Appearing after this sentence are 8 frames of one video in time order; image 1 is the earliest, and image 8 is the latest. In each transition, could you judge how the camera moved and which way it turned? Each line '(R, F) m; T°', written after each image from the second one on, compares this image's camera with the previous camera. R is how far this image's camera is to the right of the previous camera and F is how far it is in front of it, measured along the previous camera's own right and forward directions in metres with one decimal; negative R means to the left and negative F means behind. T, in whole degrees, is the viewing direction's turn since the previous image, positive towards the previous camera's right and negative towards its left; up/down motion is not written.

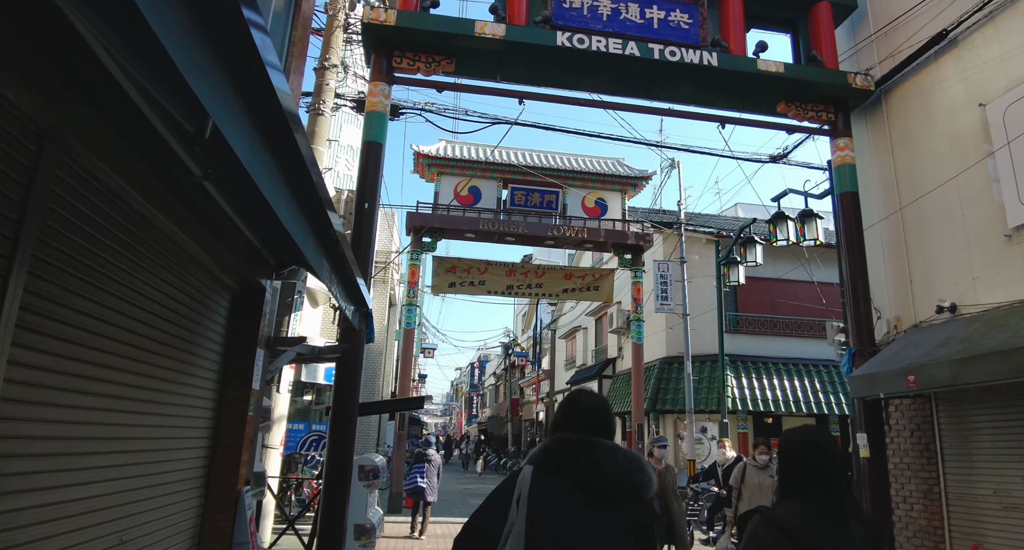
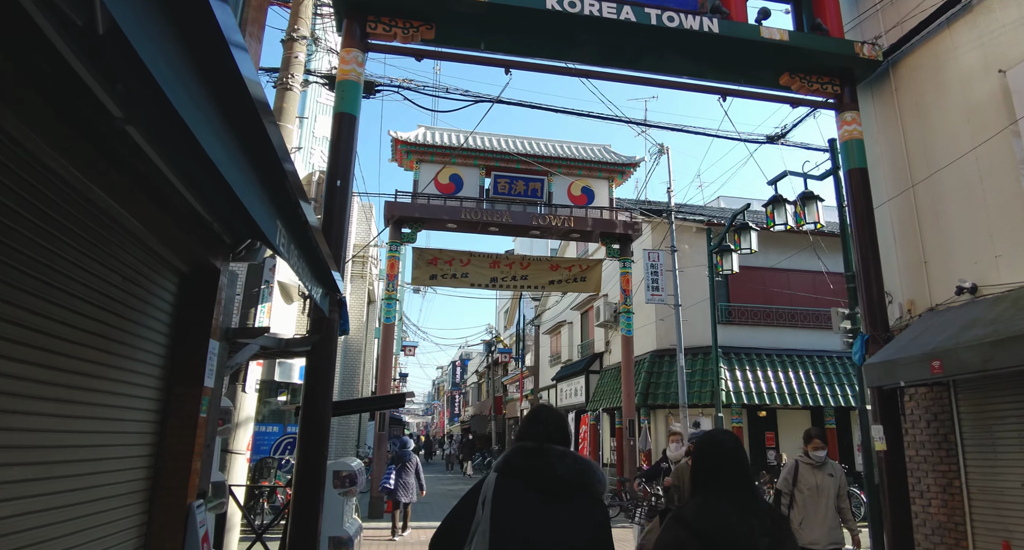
(-0.1, +0.7) m; +2°
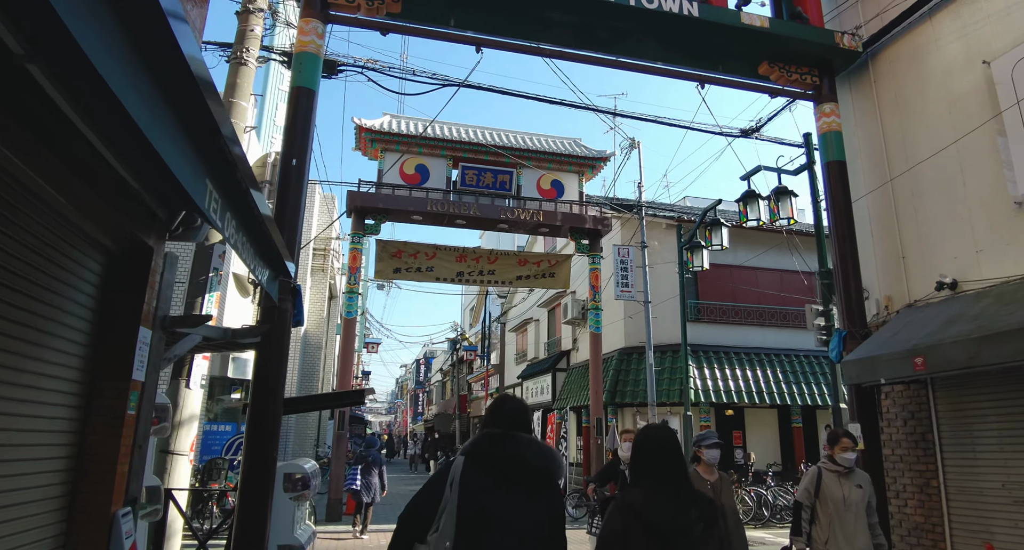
(0.0, +0.4) m; +3°
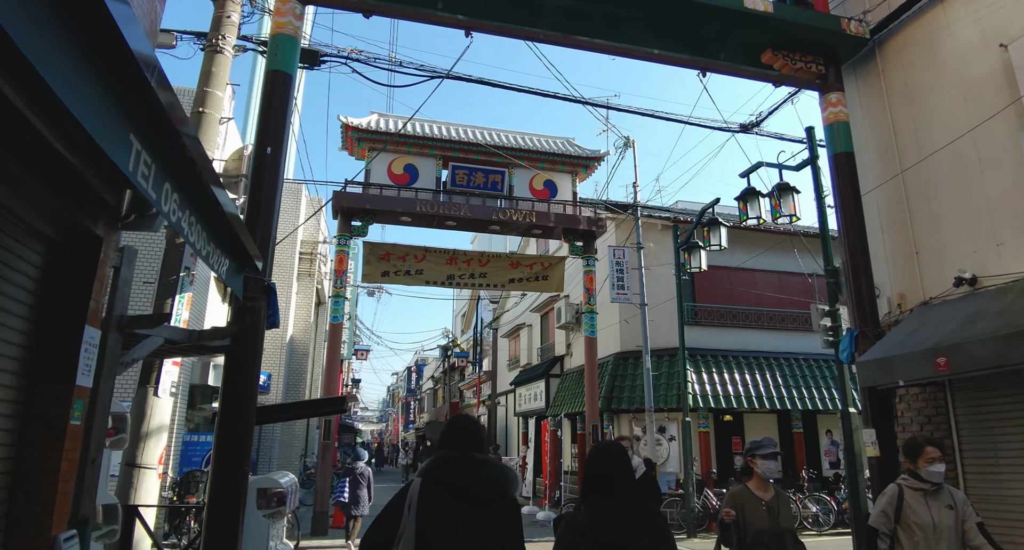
(0.0, +0.4) m; +1°
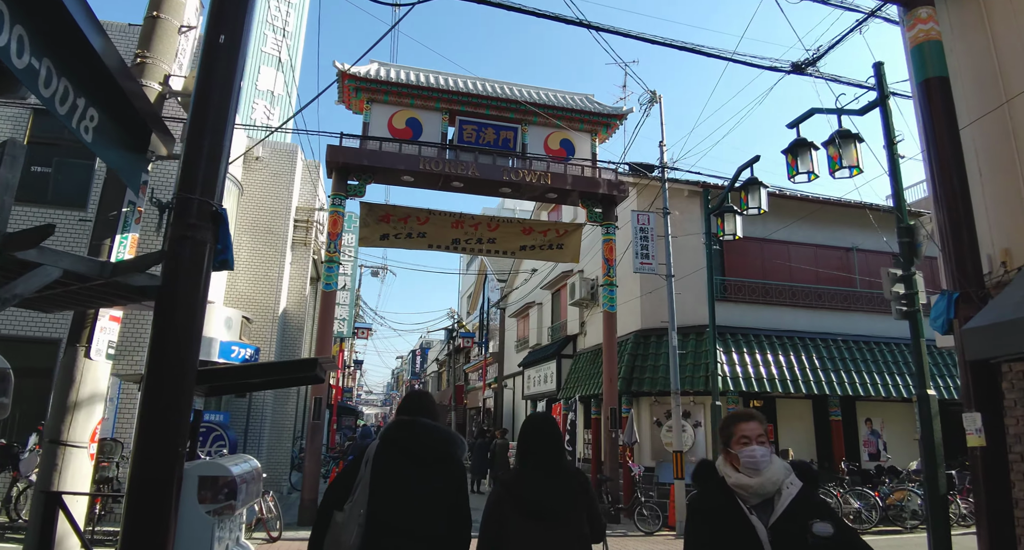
(-0.1, +1.3) m; -1°
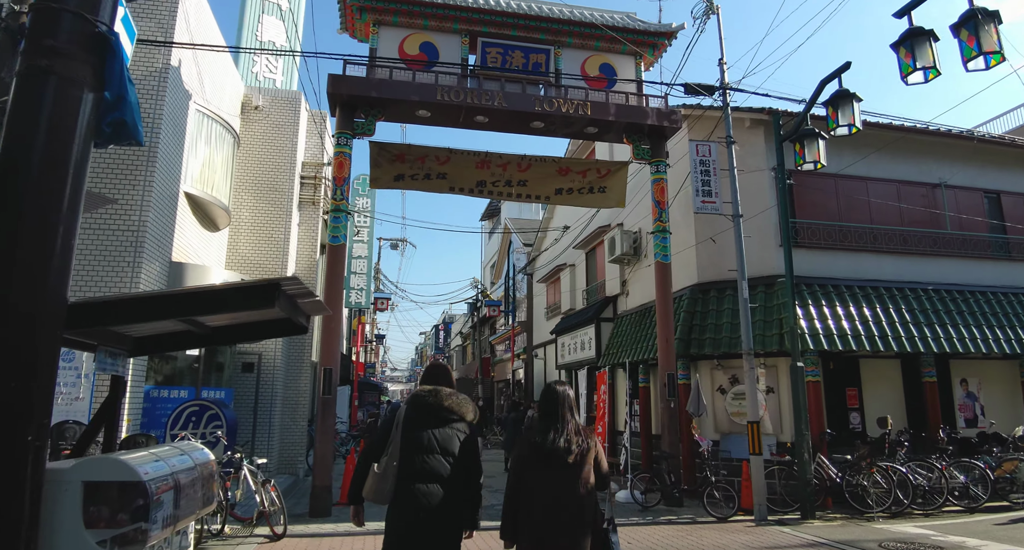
(-0.3, +1.7) m; -2°
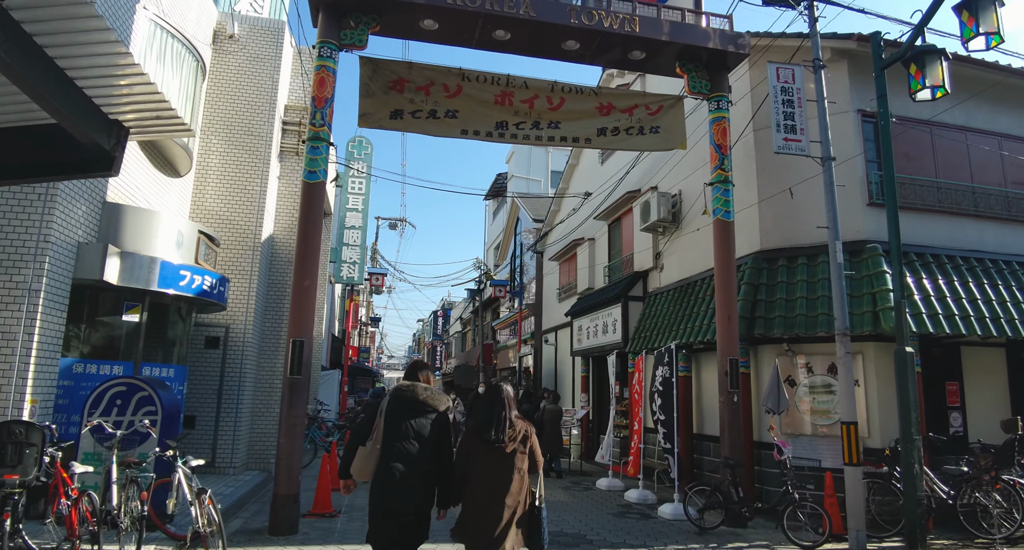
(-0.3, +2.1) m; 0°
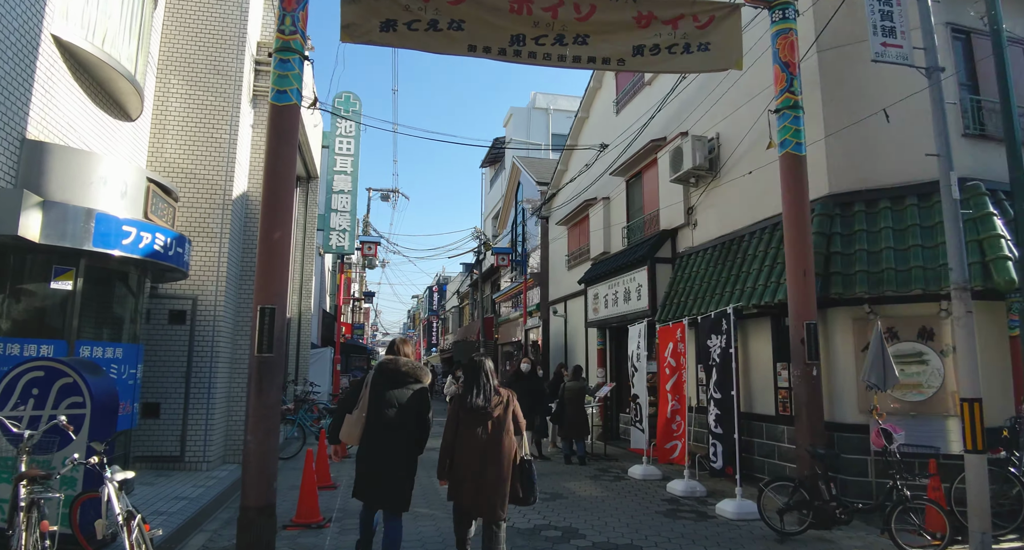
(-0.3, +1.6) m; +1°
